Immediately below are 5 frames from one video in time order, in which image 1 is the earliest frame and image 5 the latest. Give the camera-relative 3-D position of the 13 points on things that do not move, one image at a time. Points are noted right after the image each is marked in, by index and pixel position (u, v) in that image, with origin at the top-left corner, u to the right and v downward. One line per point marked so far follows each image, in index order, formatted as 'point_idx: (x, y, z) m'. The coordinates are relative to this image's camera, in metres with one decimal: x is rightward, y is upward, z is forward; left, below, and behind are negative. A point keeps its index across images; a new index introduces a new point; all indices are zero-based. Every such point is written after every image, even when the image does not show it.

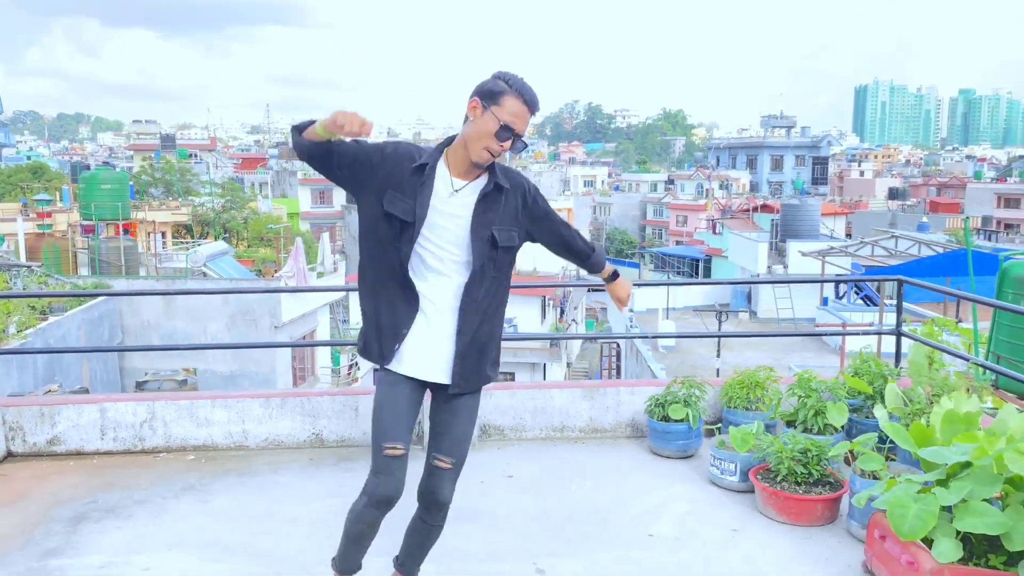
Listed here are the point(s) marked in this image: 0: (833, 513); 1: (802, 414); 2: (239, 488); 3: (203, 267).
0: (+1.2, -0.8, +3.1) m
1: (+1.2, -0.5, +3.5) m
2: (-1.1, -0.8, +3.5) m
3: (-7.0, +0.5, +19.5) m
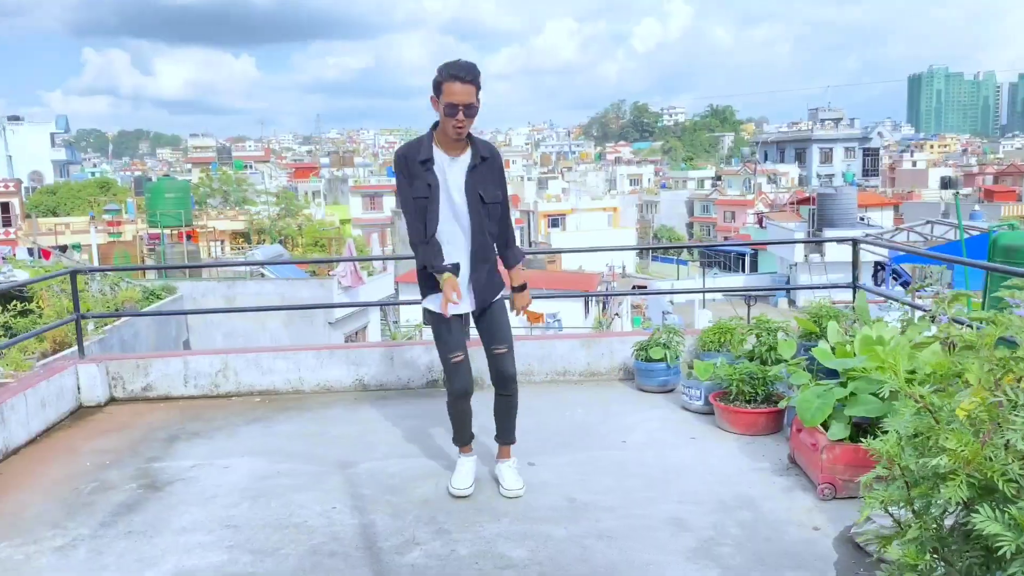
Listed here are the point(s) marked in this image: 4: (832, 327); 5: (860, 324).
0: (+1.2, -0.6, +3.8) m
1: (+1.2, -0.3, +4.2) m
2: (-1.1, -0.7, +4.4) m
3: (-6.0, +0.5, +20.7) m
4: (+1.5, -0.2, +4.0) m
5: (+1.7, -0.2, +4.1) m
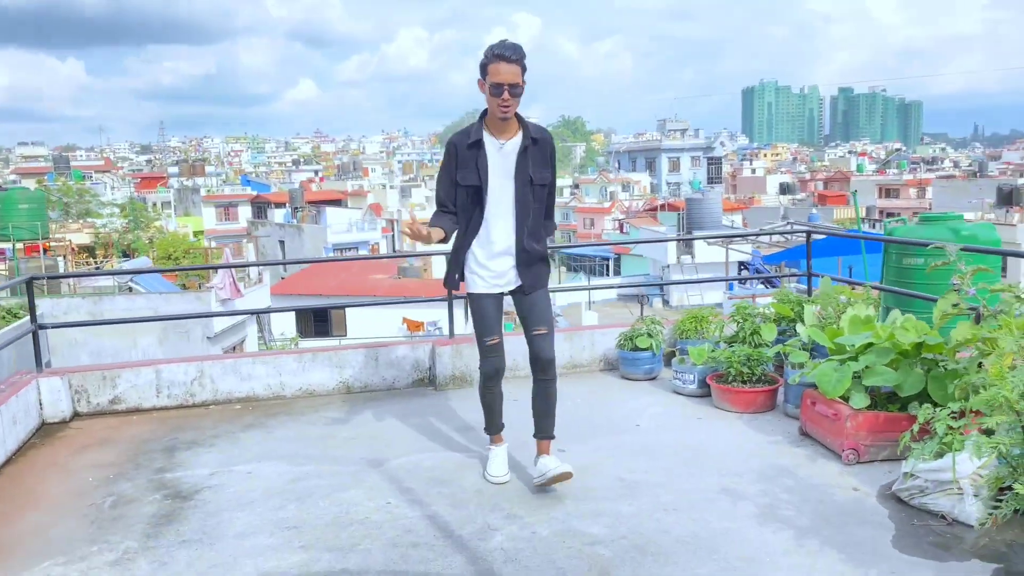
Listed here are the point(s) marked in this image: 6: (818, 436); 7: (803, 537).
0: (+1.2, -0.5, +4.1) m
1: (+1.2, -0.2, +4.5) m
2: (-1.1, -0.7, +4.2) m
3: (-8.7, +0.1, +19.5) m
4: (+1.5, -0.1, +4.3) m
5: (+1.7, -0.1, +4.5) m
6: (+1.3, -0.6, +3.6) m
7: (+0.9, -0.8, +2.8) m
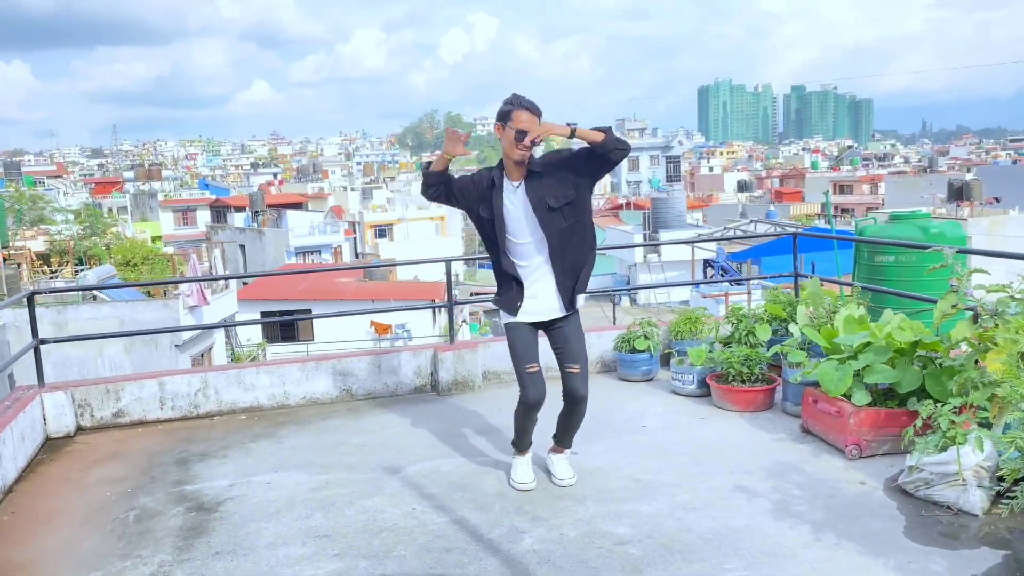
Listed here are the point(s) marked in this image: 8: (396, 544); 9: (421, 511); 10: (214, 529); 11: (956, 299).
0: (+1.3, -0.6, +4.2) m
1: (+1.2, -0.3, +4.6) m
2: (-1.0, -0.7, +4.3) m
3: (-9.3, 0.0, +19.2) m
4: (+1.5, -0.1, +4.4) m
5: (+1.7, -0.1, +4.6) m
6: (+1.3, -0.6, +3.7) m
7: (+1.0, -0.8, +2.9) m
8: (-0.4, -0.9, +2.9) m
9: (-0.3, -0.8, +3.2) m
10: (-1.1, -0.9, +3.1) m
11: (+1.7, 0.0, +3.4) m
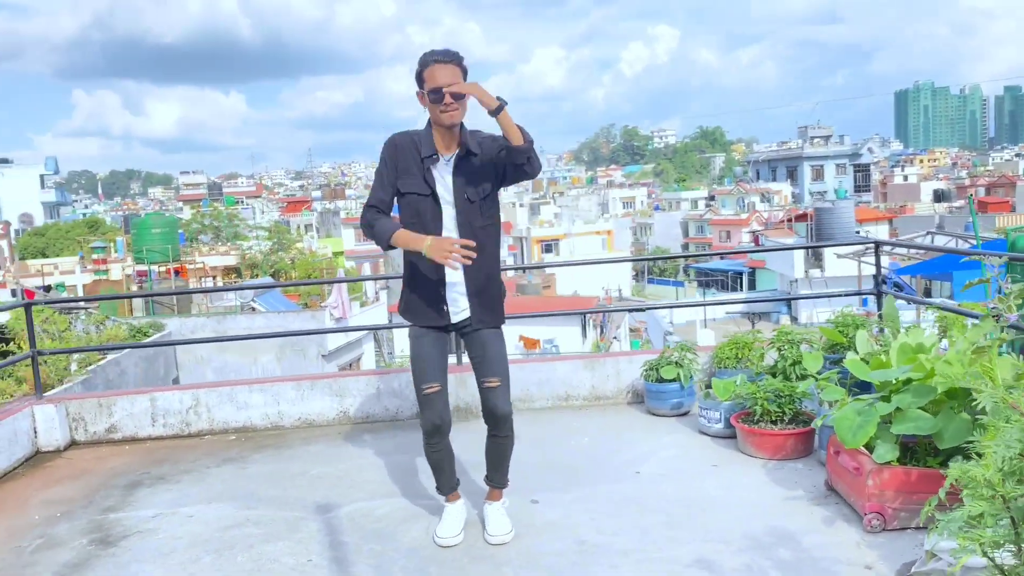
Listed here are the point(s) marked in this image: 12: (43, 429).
0: (+1.2, -0.6, +3.4) m
1: (+1.2, -0.3, +3.8) m
2: (-1.1, -0.8, +3.9) m
3: (-6.1, -0.3, +20.3) m
4: (+1.4, -0.2, +3.6) m
5: (+1.6, -0.2, +3.7) m
6: (+1.1, -0.7, +2.9) m
7: (+0.7, -0.9, +2.2) m
8: (-0.7, -0.9, +2.5) m
9: (-0.6, -0.9, +2.7) m
10: (-1.4, -0.9, +2.8) m
11: (+1.4, -0.1, +2.5) m
12: (-2.3, -0.7, +4.2) m
